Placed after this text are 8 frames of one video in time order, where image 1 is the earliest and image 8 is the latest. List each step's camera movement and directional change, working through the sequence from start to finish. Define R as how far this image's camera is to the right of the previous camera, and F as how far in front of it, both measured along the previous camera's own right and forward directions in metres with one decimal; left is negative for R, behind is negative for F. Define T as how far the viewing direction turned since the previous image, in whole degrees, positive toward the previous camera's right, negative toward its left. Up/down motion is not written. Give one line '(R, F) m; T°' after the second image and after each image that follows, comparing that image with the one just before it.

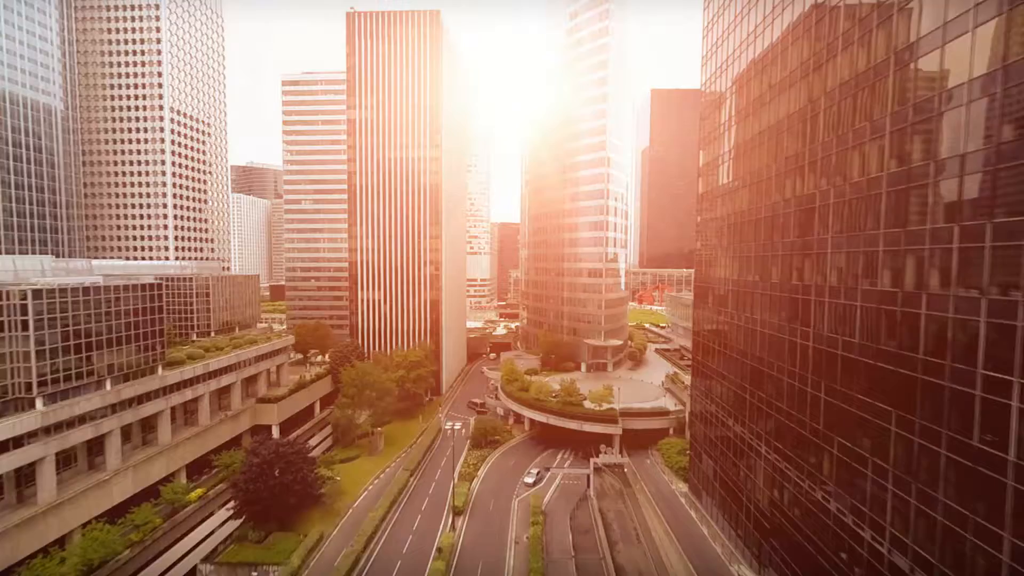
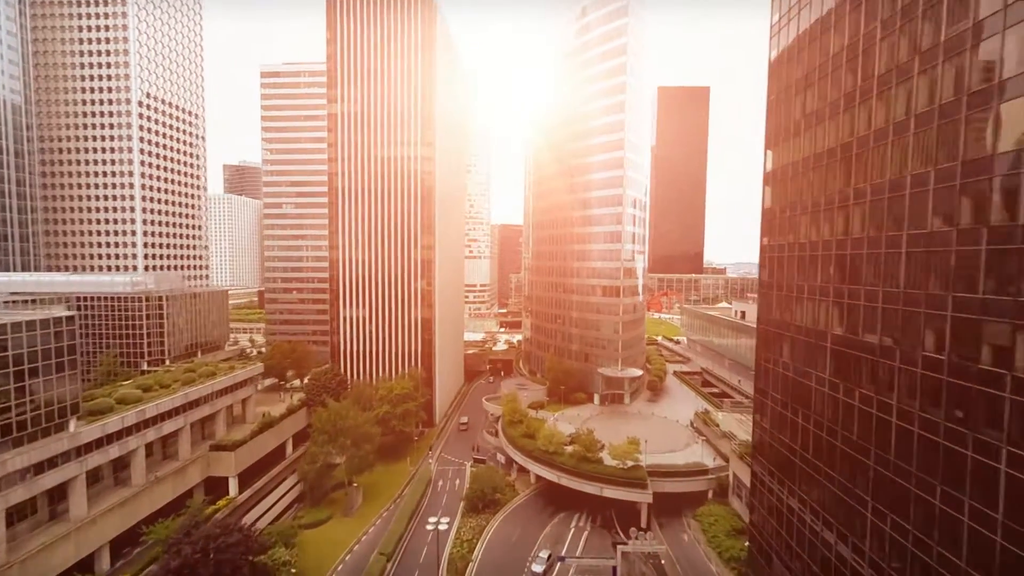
(-0.4, +7.8) m; 0°
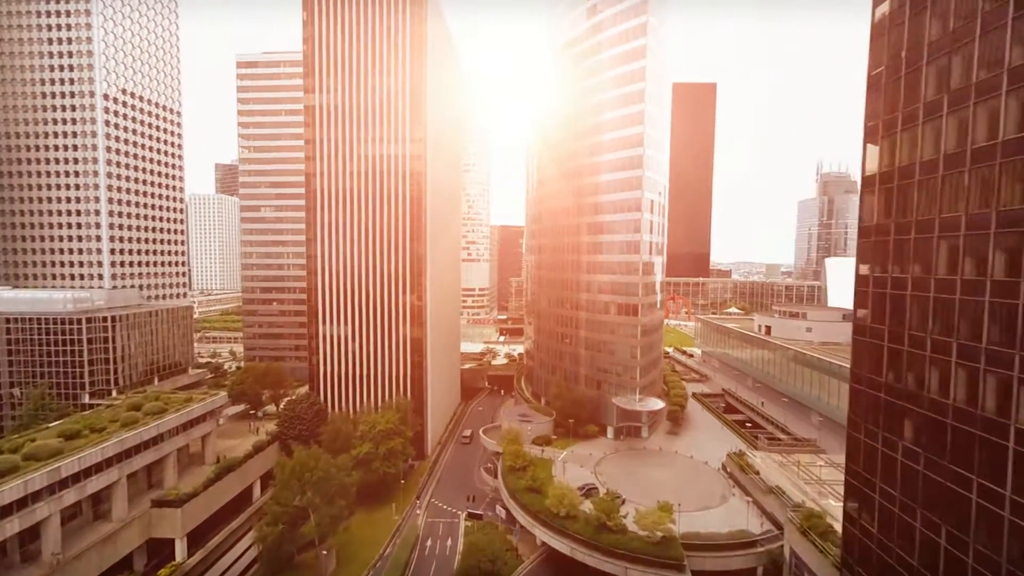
(-0.2, +6.6) m; 0°
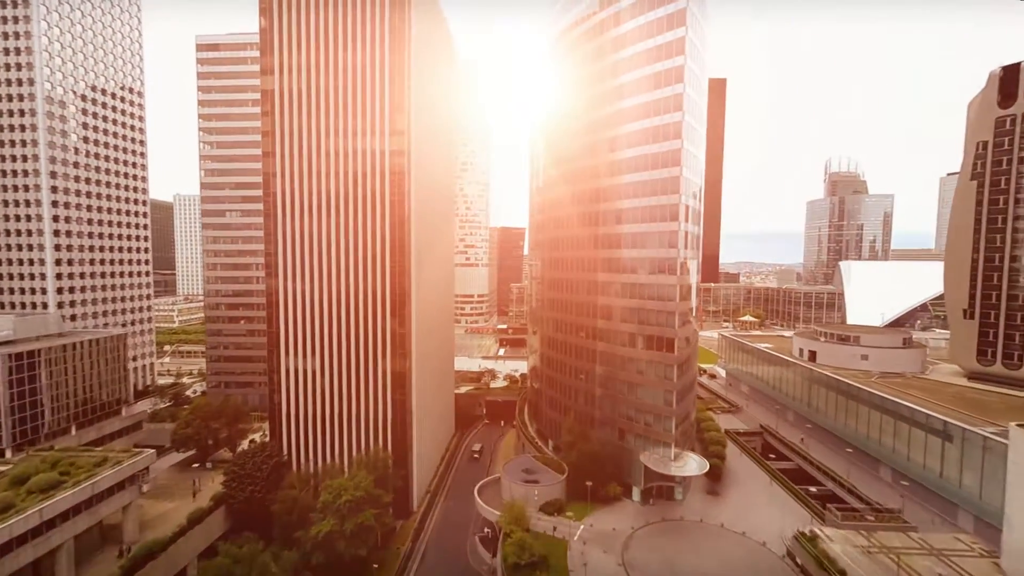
(-0.3, +8.9) m; 0°
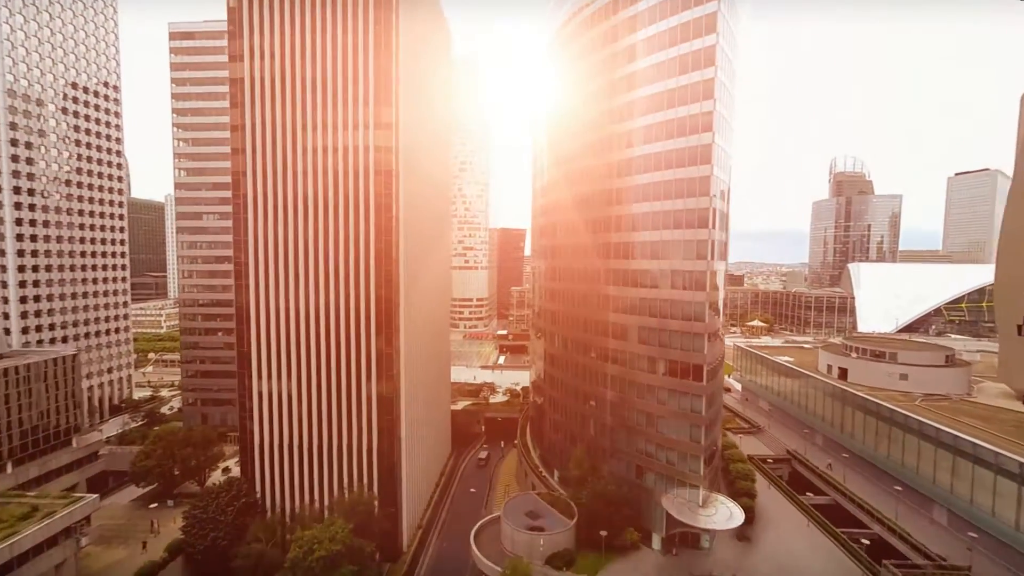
(-0.2, +4.9) m; 0°
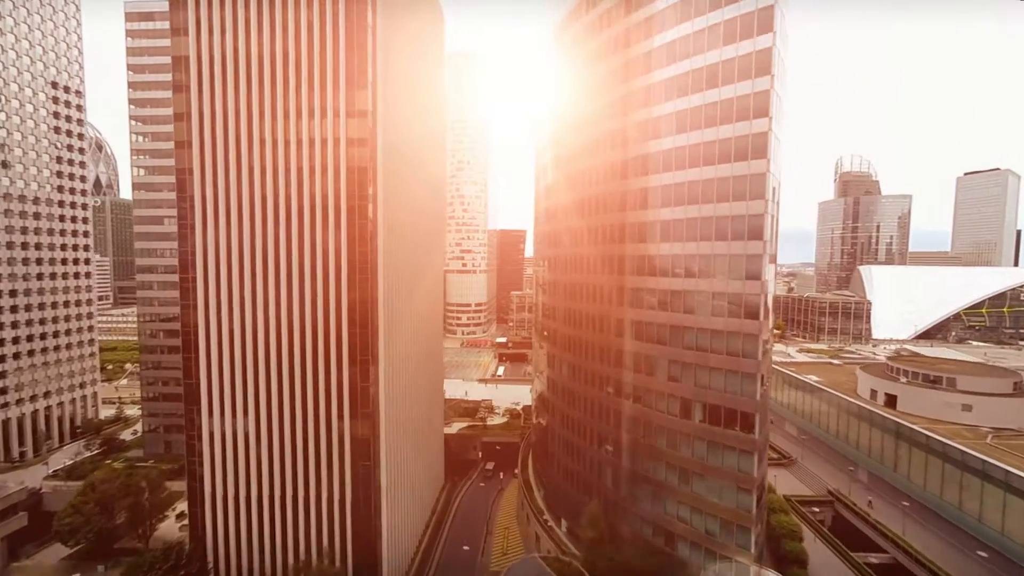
(-0.1, +6.2) m; 0°
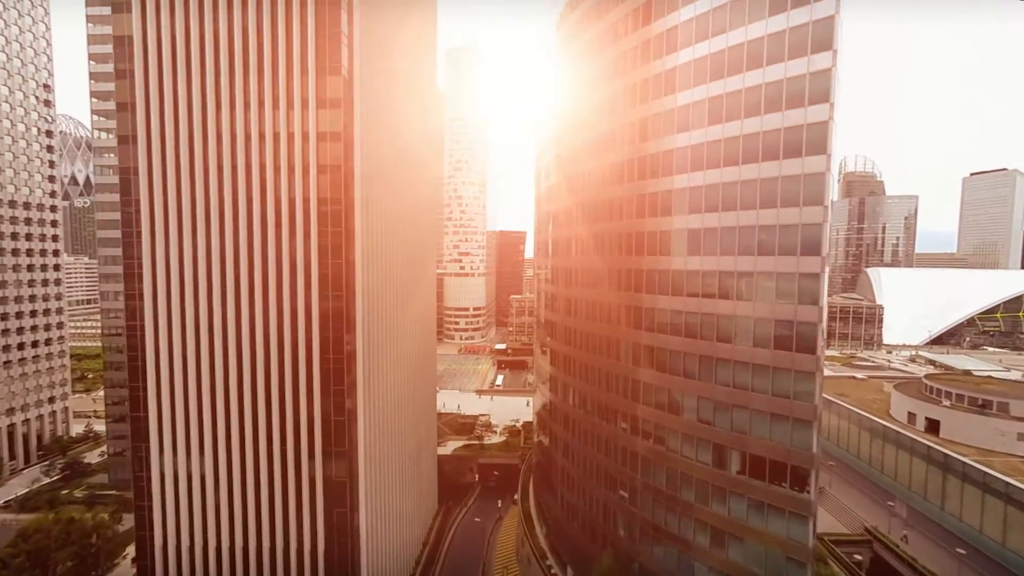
(+0.1, +4.4) m; 0°
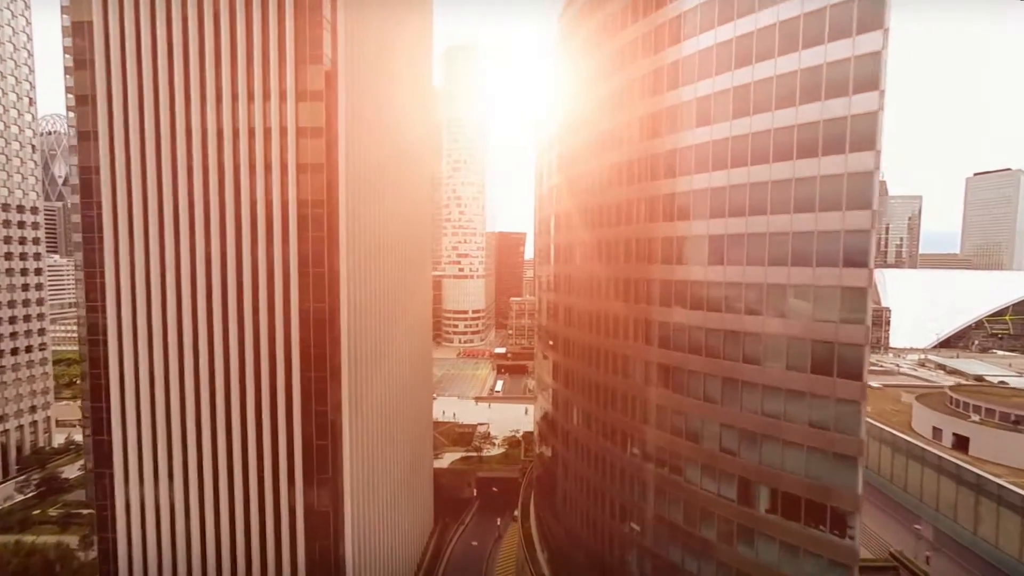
(0.0, +2.4) m; 0°
